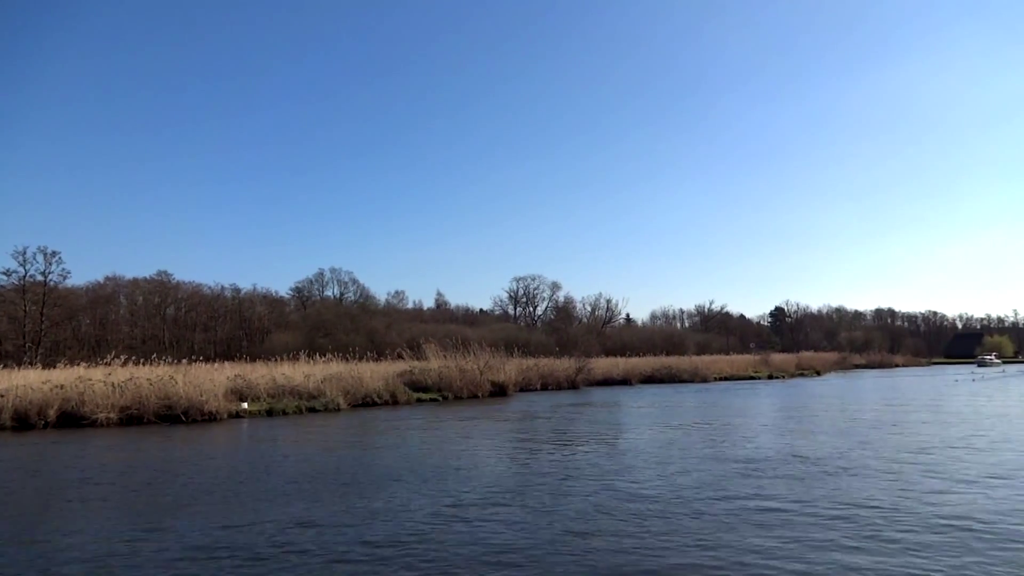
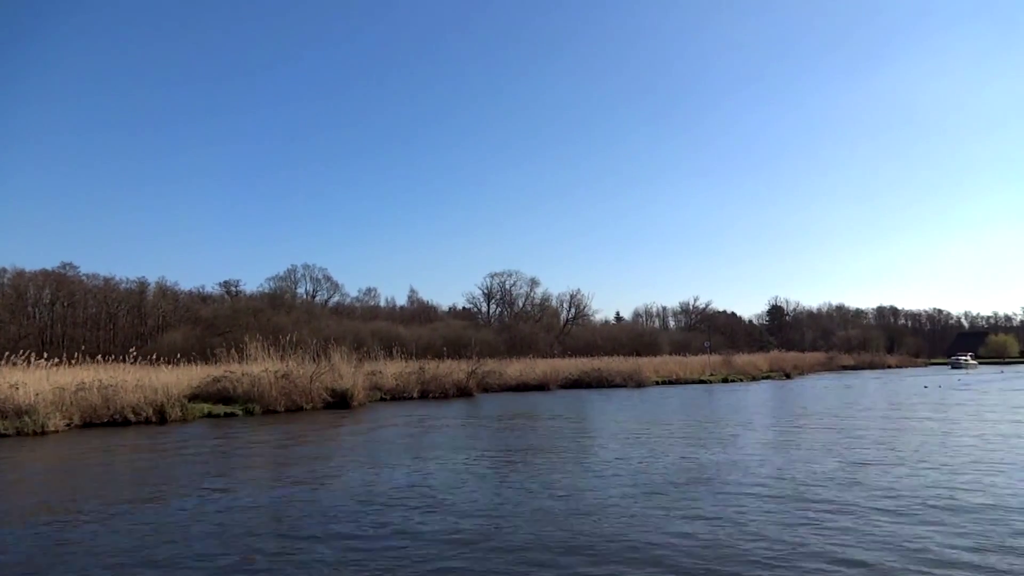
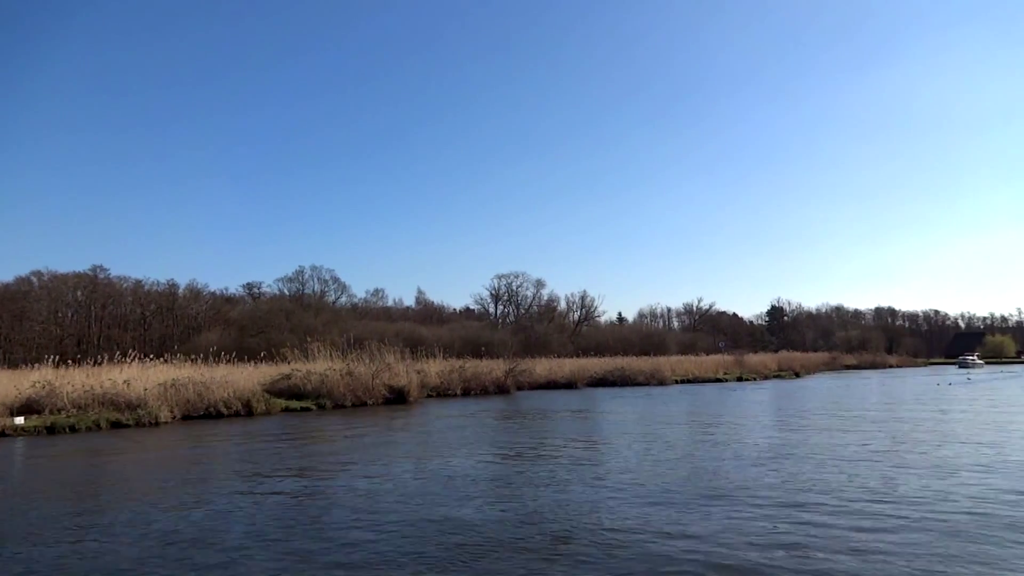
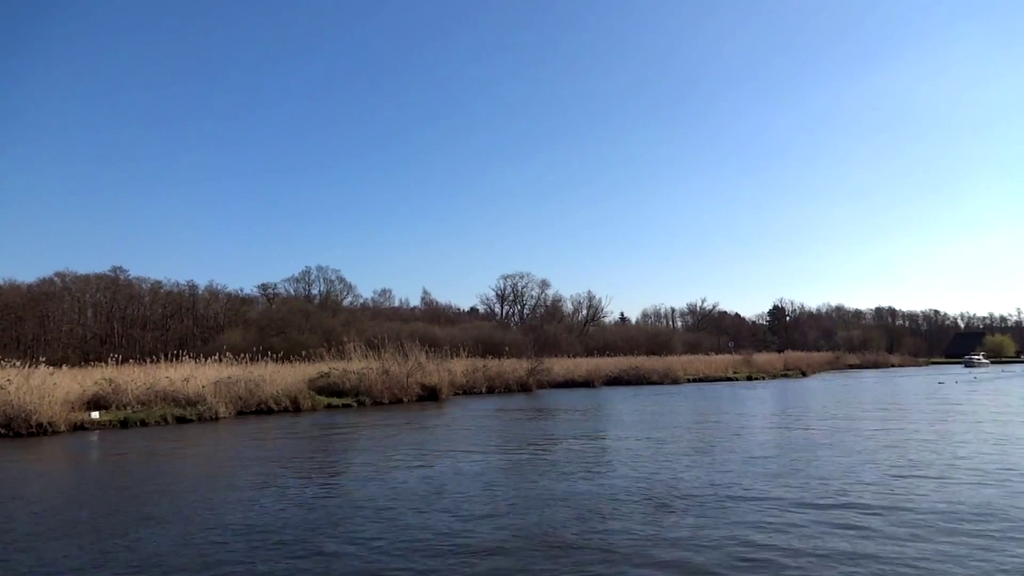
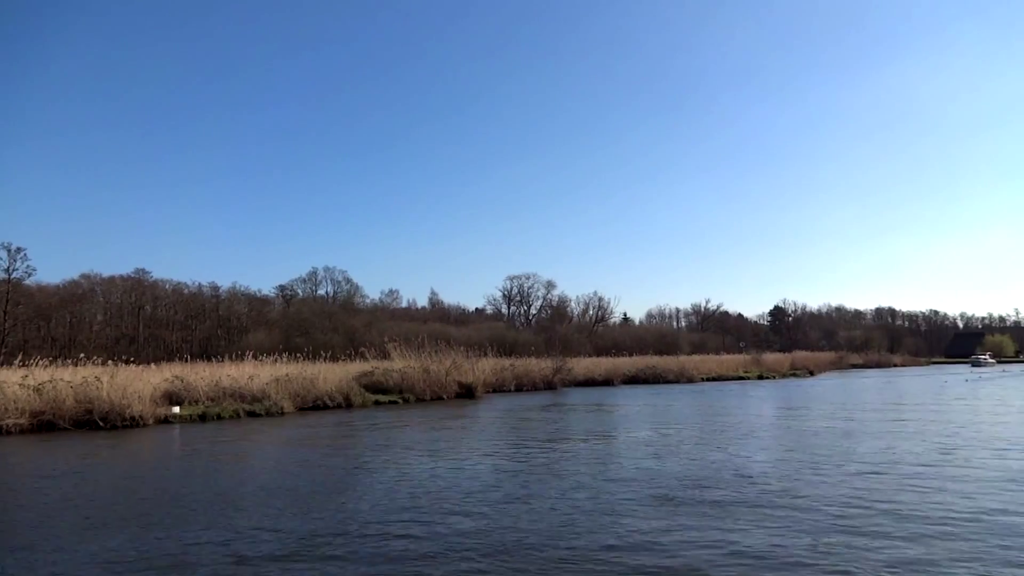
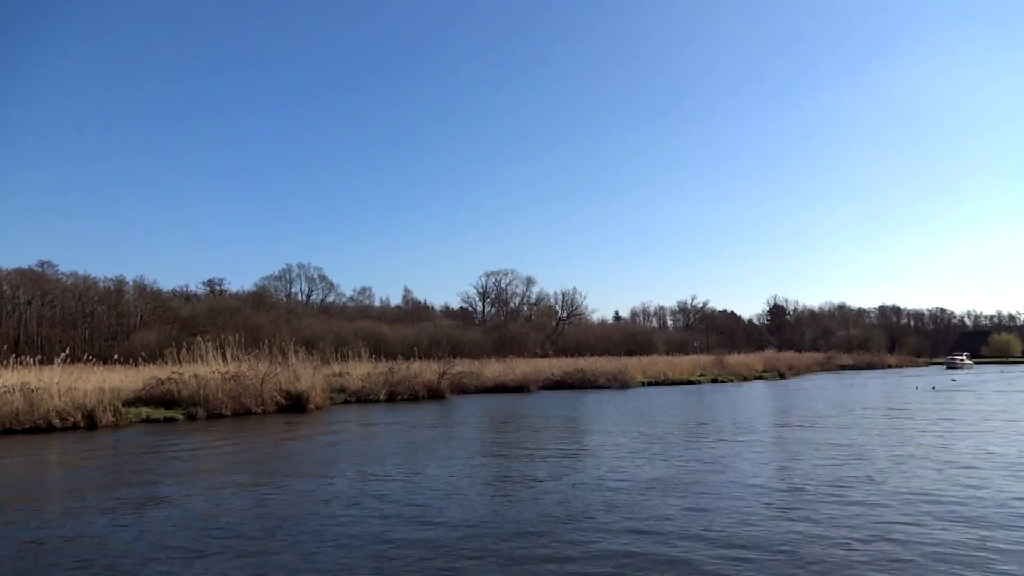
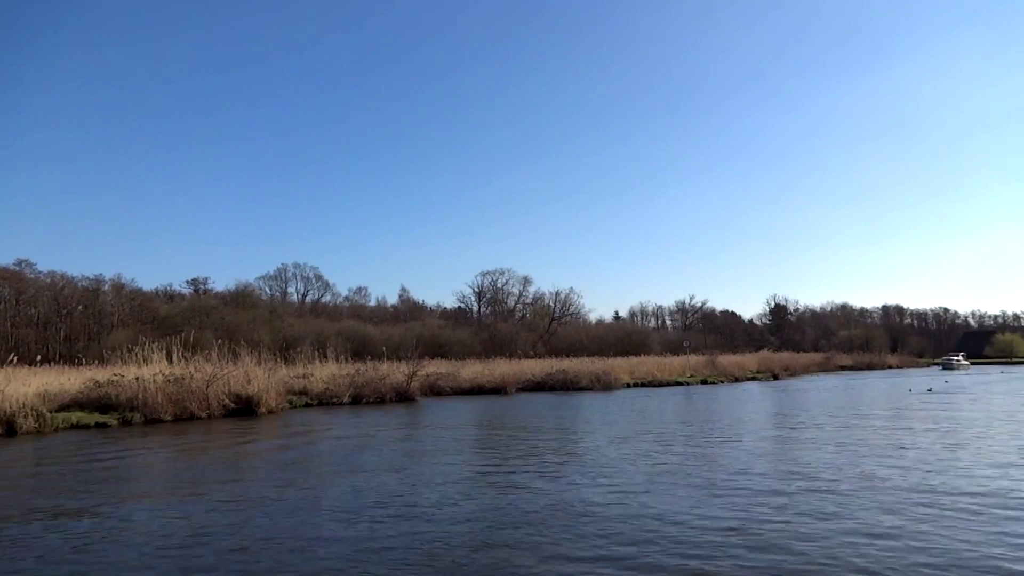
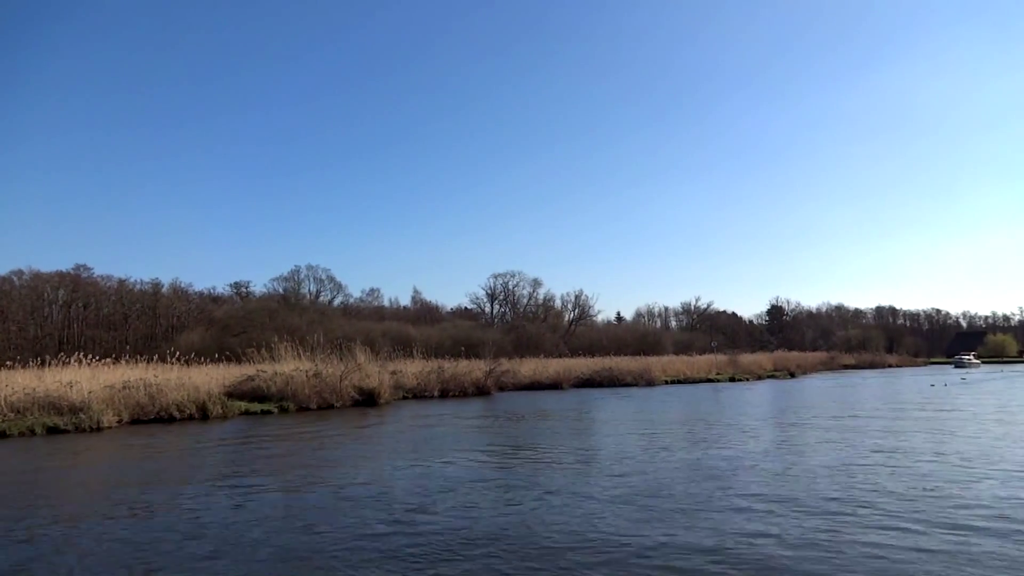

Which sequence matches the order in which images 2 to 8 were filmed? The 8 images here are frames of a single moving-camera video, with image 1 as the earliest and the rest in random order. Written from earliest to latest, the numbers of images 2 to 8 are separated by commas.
5, 4, 3, 8, 2, 6, 7
